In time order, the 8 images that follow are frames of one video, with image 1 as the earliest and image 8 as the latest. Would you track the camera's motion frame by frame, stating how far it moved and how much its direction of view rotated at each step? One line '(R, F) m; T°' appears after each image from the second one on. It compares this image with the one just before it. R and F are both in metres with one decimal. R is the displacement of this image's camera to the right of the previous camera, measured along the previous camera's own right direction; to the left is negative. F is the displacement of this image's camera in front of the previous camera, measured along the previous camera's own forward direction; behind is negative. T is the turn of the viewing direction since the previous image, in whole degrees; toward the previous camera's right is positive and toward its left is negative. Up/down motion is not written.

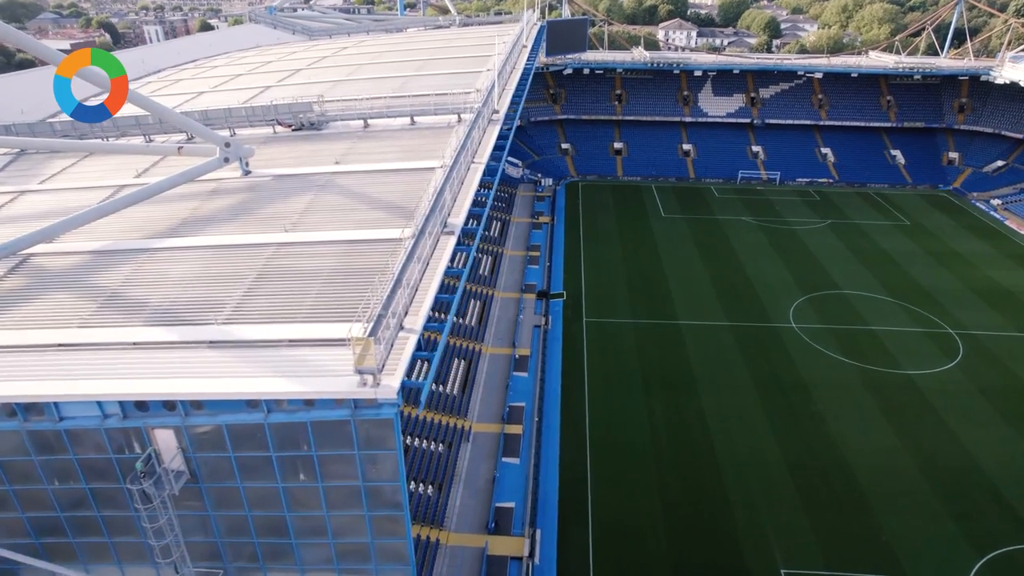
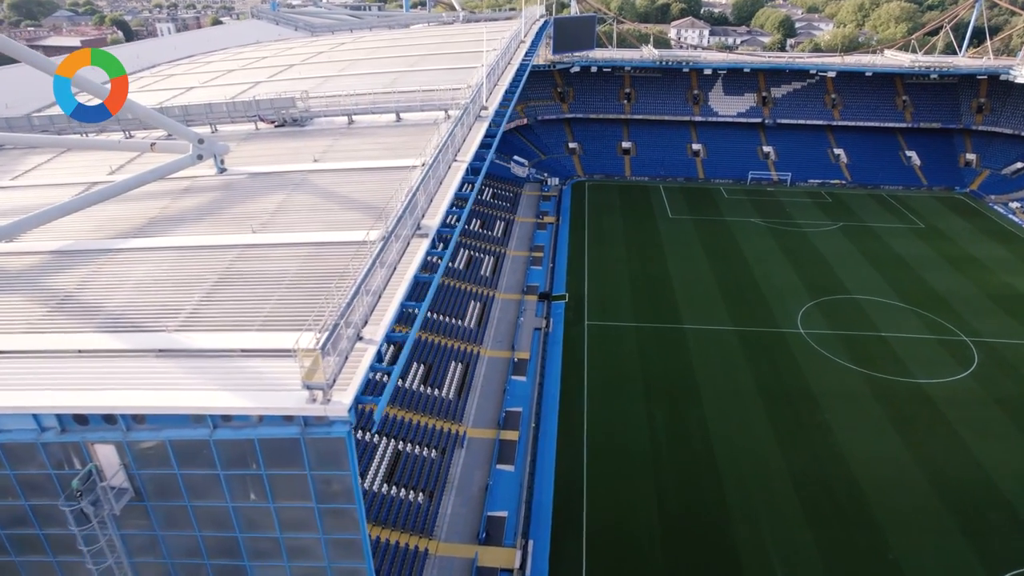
(+0.5, +0.6) m; -1°
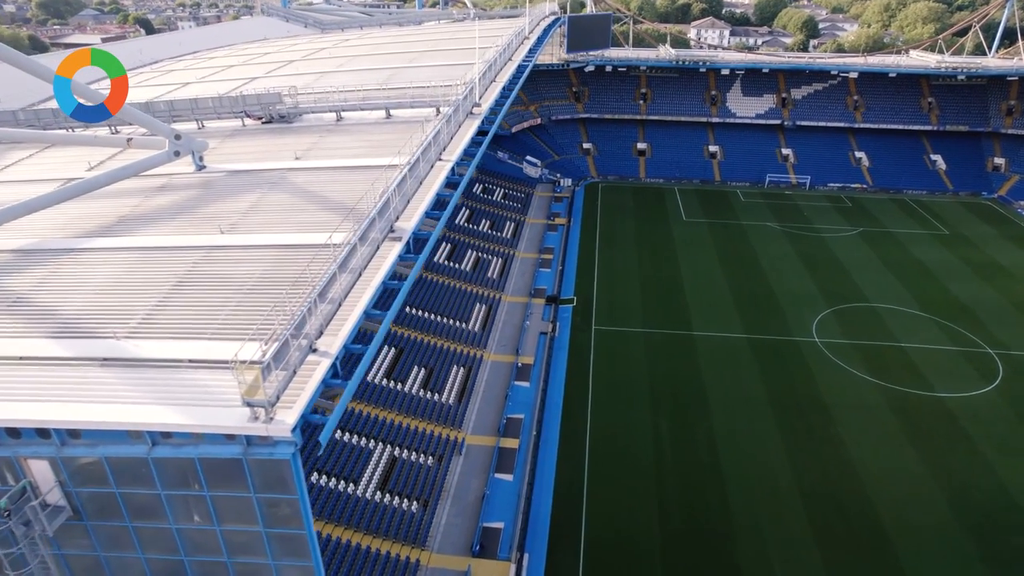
(+0.6, +0.7) m; -2°
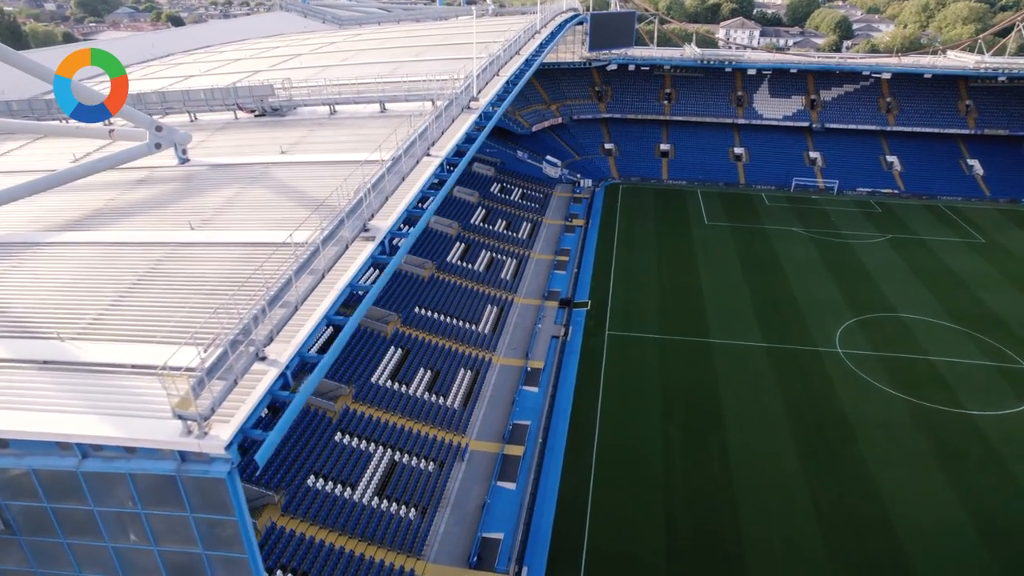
(+0.6, +0.7) m; -2°
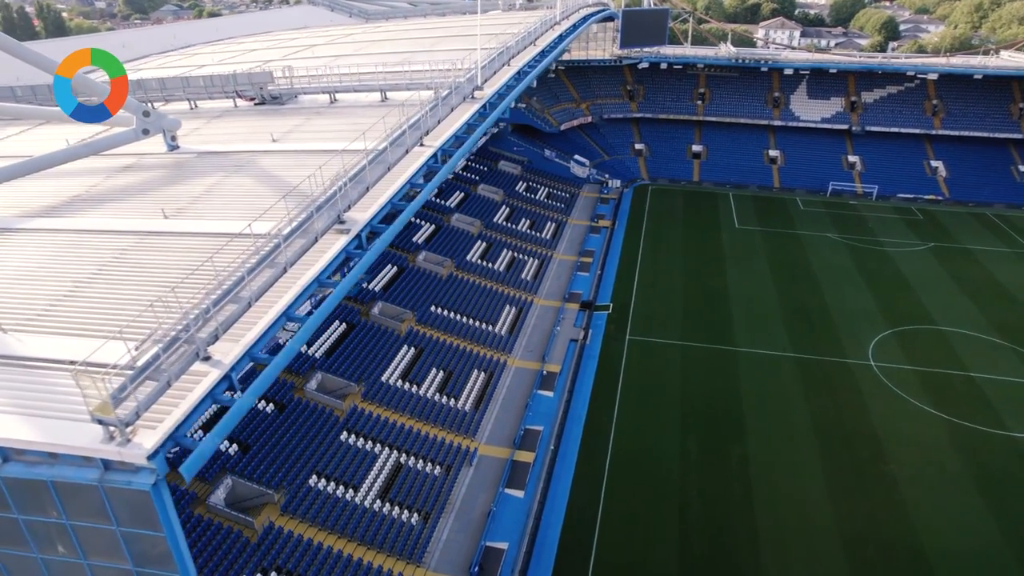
(+0.6, +0.7) m; -3°
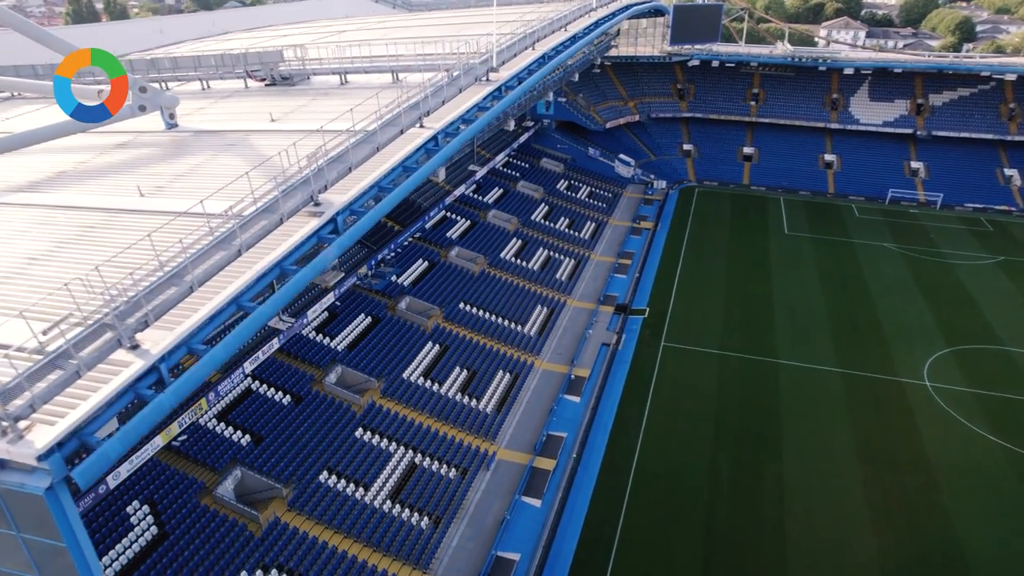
(+0.7, +0.9) m; -4°
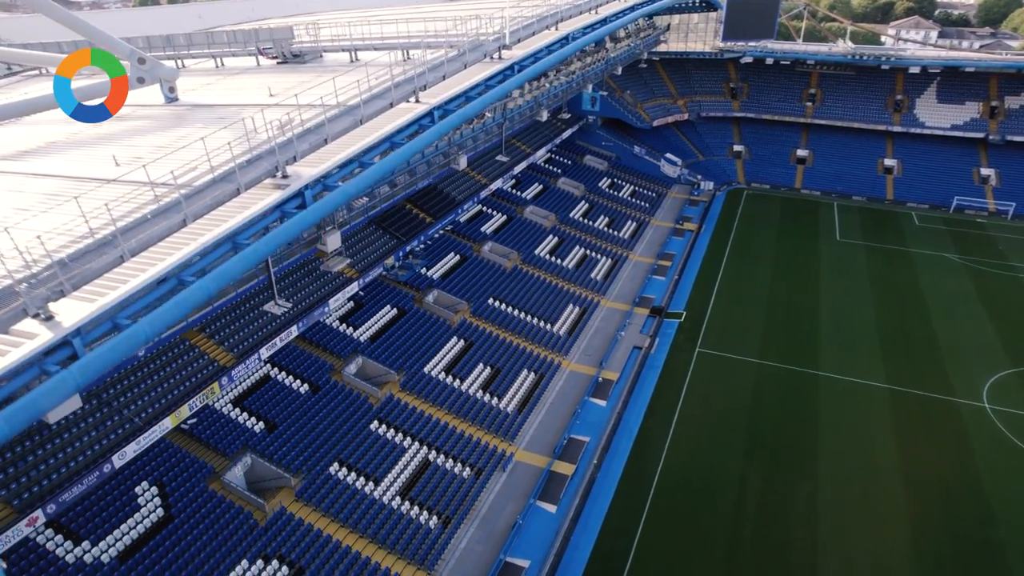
(+0.7, +0.8) m; -4°
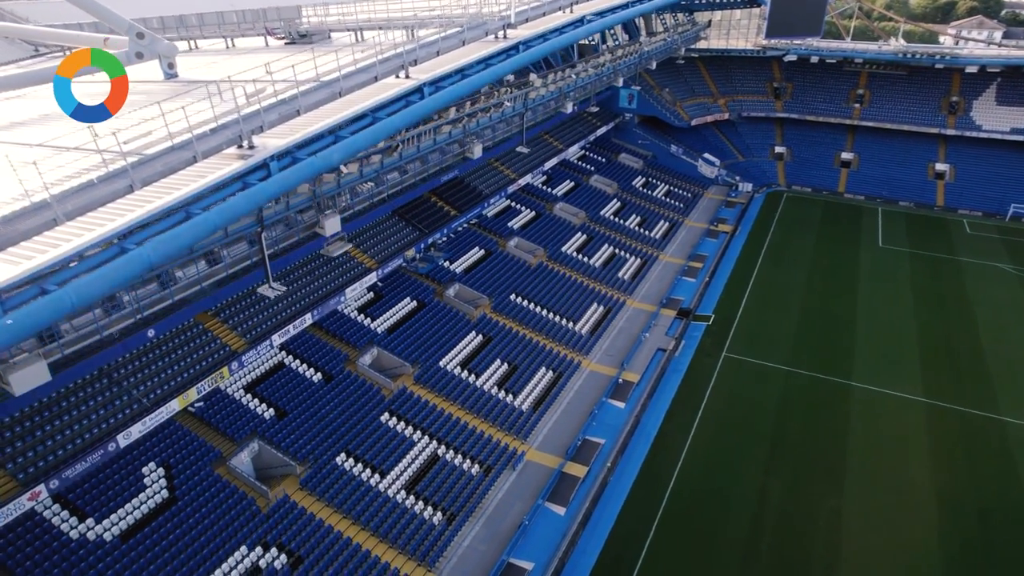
(+0.7, +0.5) m; -3°
